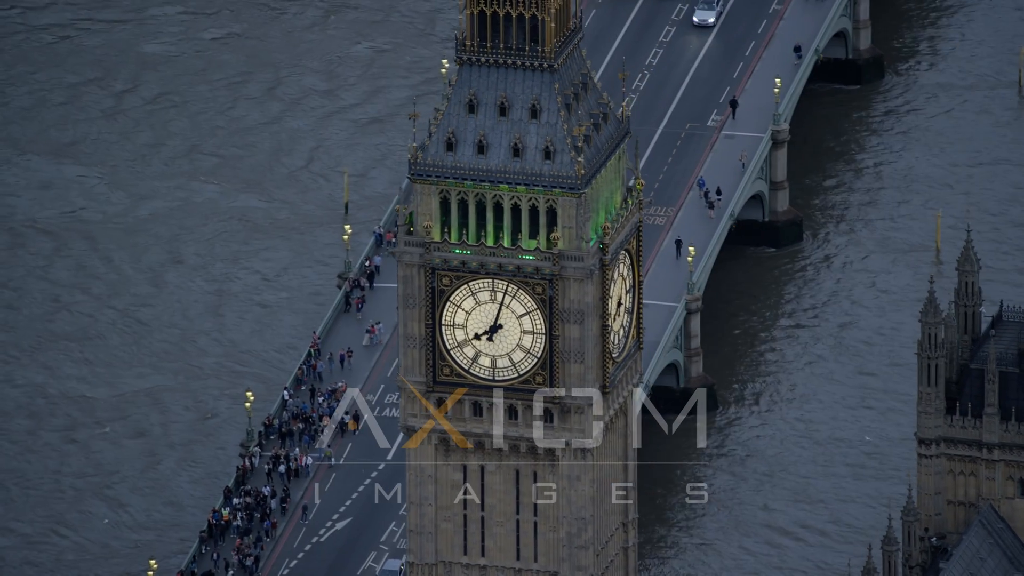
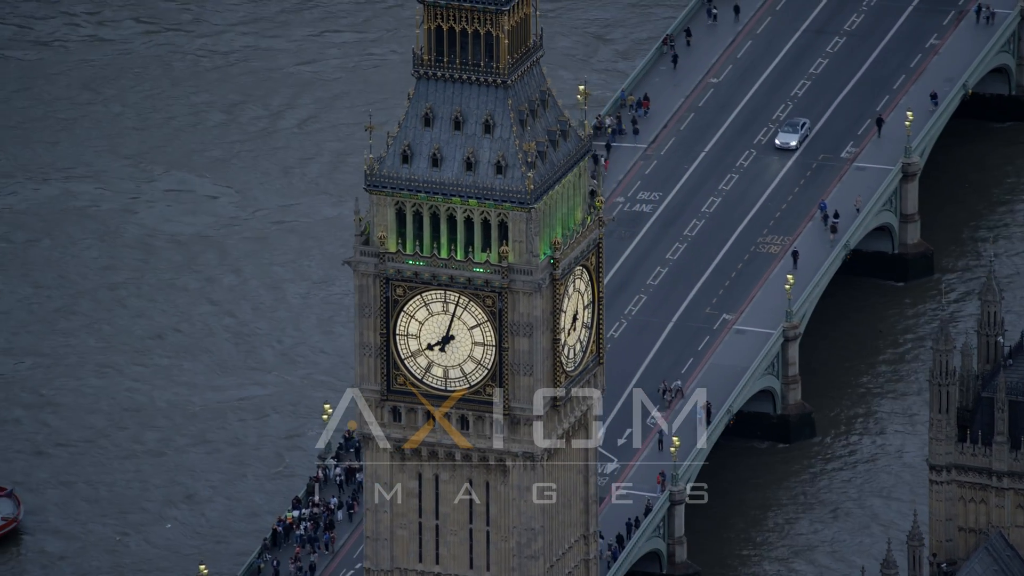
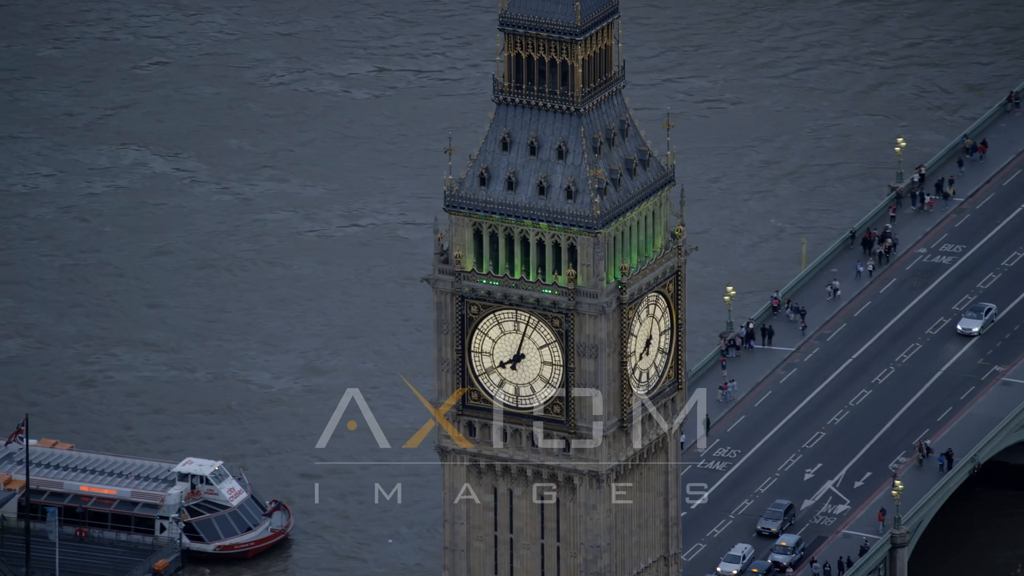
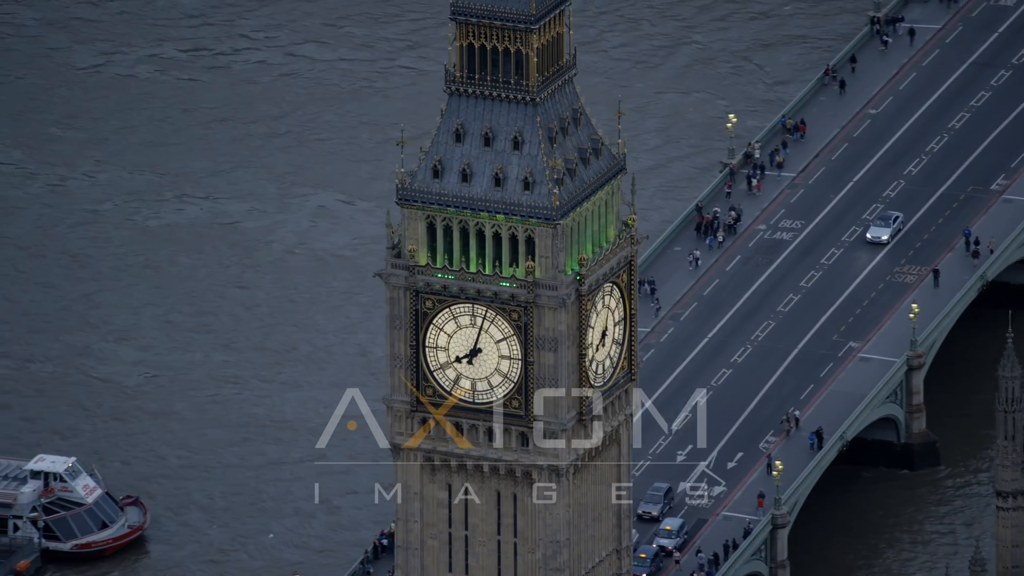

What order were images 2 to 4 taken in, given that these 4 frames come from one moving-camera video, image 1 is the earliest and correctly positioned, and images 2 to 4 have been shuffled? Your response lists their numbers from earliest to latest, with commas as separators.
2, 4, 3
